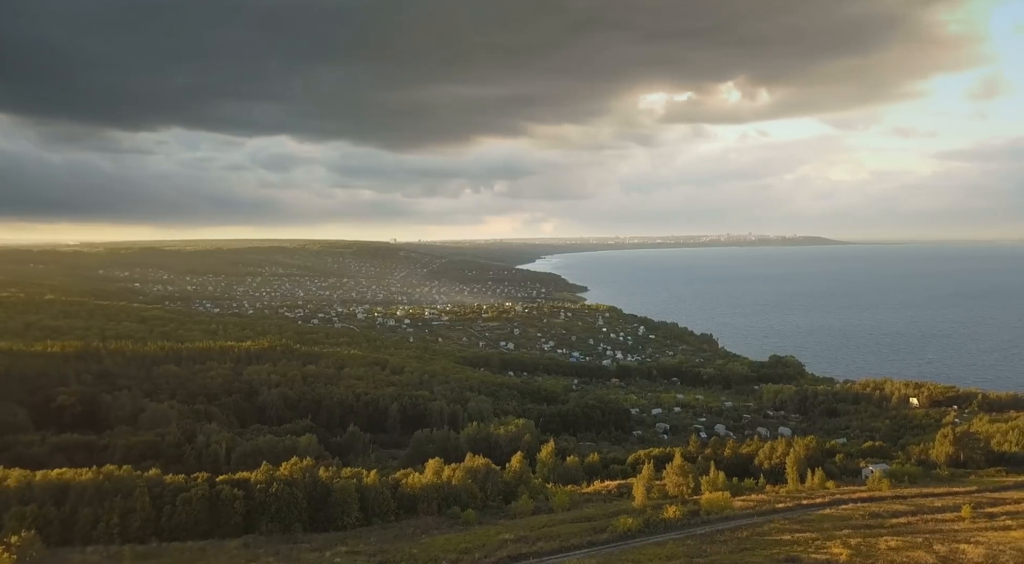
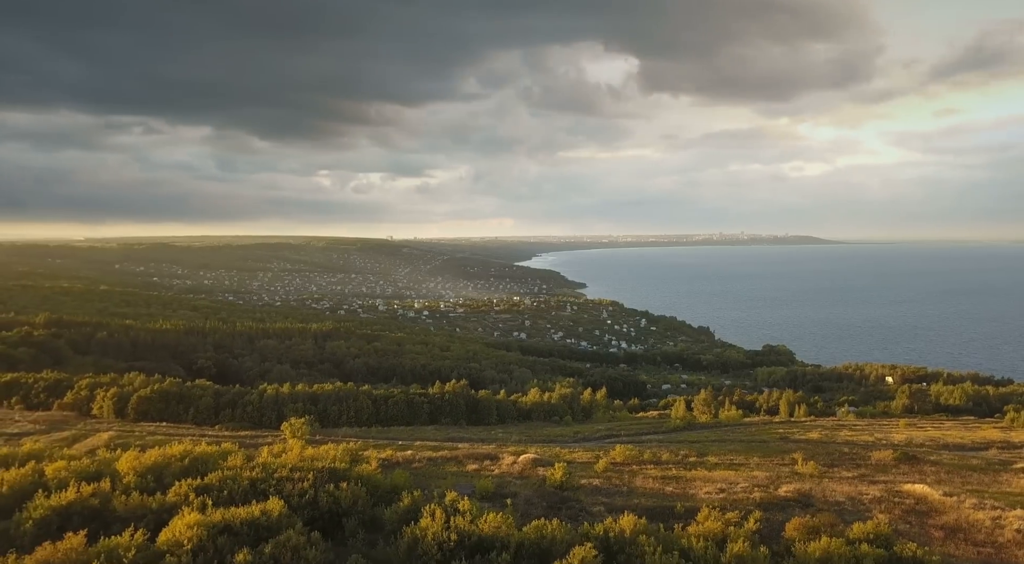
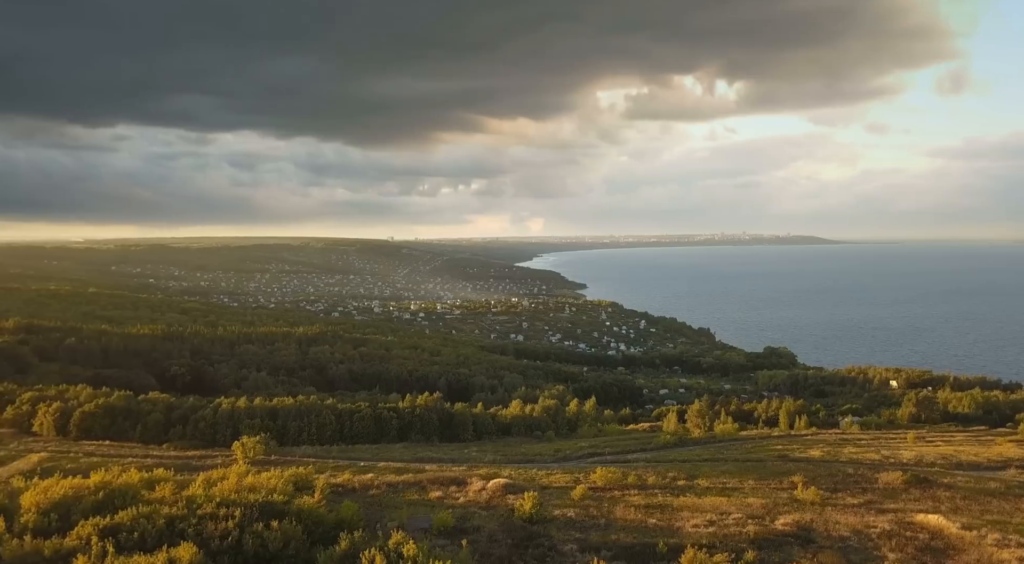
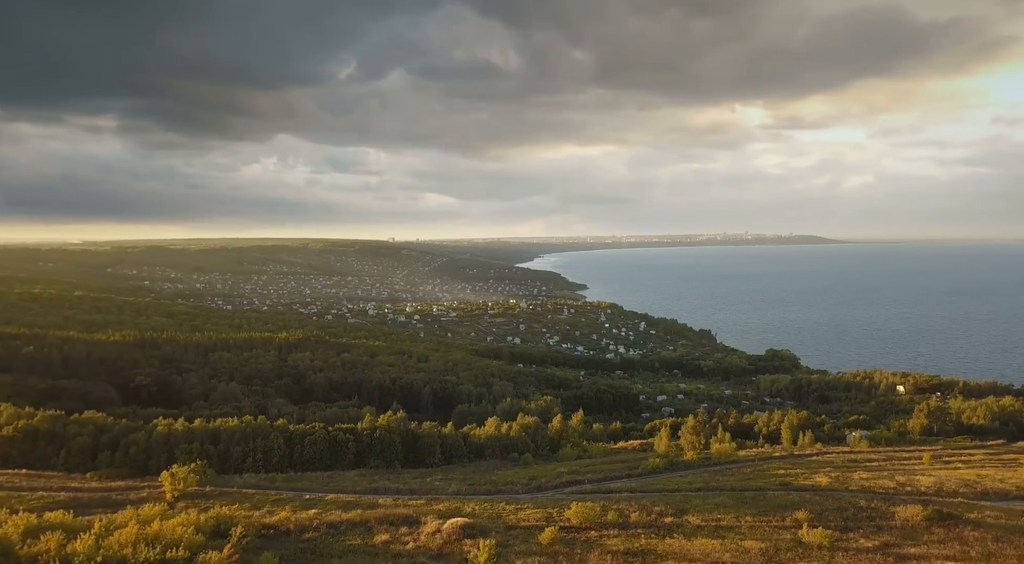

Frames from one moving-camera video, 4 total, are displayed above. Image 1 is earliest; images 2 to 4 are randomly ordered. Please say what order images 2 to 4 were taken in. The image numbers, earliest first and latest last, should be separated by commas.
4, 3, 2
